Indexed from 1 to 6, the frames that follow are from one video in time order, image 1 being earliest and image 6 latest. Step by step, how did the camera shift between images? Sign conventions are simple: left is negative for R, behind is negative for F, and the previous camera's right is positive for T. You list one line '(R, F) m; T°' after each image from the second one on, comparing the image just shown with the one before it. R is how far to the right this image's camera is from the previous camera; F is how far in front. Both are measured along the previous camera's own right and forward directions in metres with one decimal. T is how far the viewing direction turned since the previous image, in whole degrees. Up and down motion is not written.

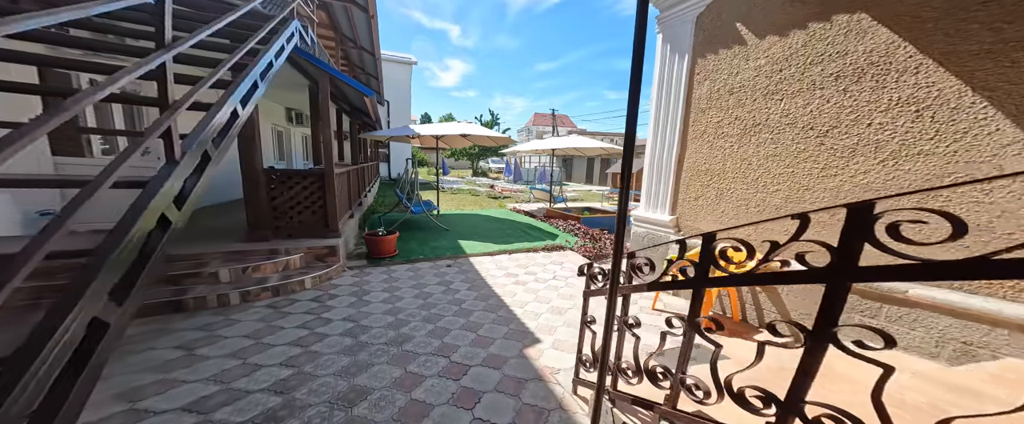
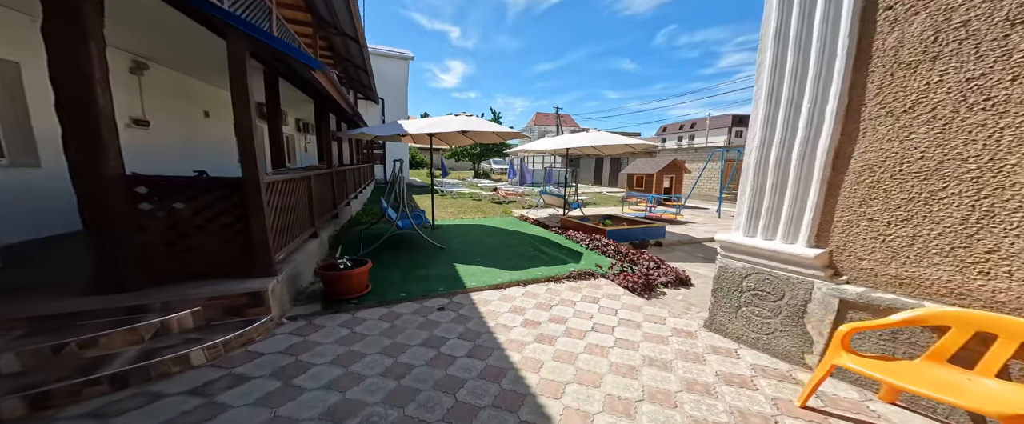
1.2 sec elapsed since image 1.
(-0.2, +1.3) m; 0°
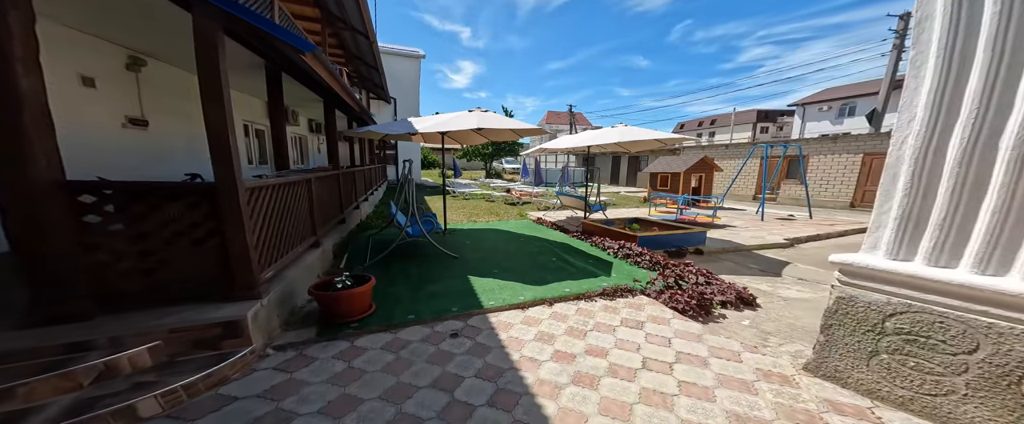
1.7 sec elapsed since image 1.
(-0.1, +0.5) m; -2°
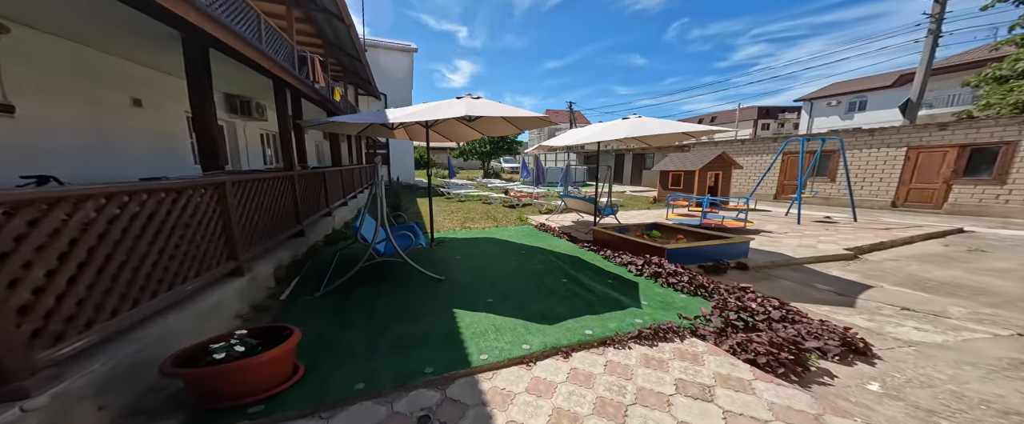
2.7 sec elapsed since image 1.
(0.0, +1.0) m; 0°
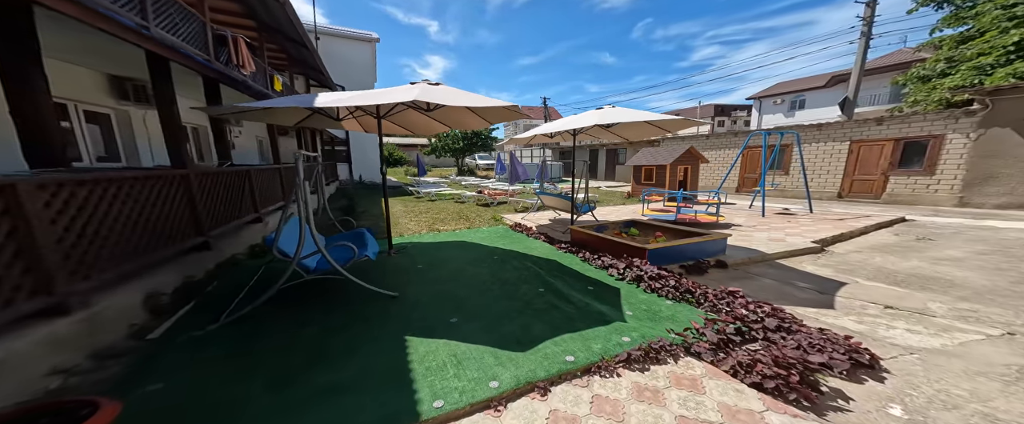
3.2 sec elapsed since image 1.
(+0.1, +0.5) m; +5°
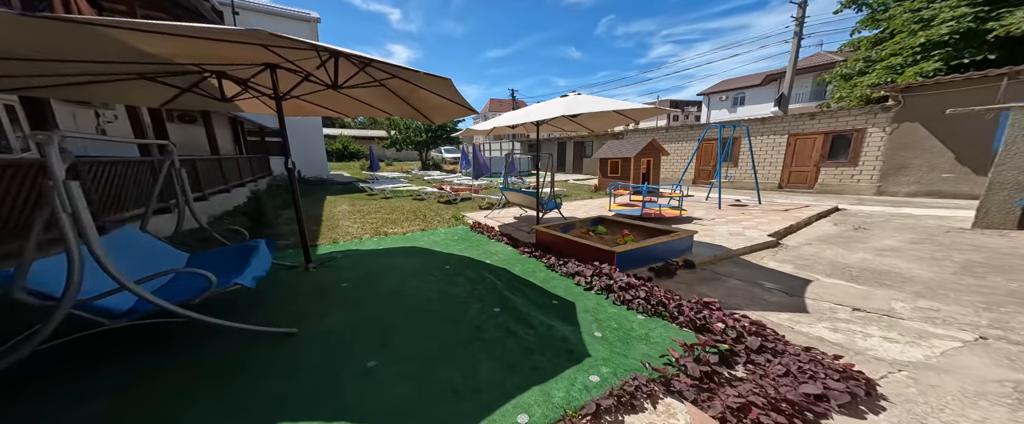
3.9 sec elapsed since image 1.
(+0.2, +0.5) m; +7°
